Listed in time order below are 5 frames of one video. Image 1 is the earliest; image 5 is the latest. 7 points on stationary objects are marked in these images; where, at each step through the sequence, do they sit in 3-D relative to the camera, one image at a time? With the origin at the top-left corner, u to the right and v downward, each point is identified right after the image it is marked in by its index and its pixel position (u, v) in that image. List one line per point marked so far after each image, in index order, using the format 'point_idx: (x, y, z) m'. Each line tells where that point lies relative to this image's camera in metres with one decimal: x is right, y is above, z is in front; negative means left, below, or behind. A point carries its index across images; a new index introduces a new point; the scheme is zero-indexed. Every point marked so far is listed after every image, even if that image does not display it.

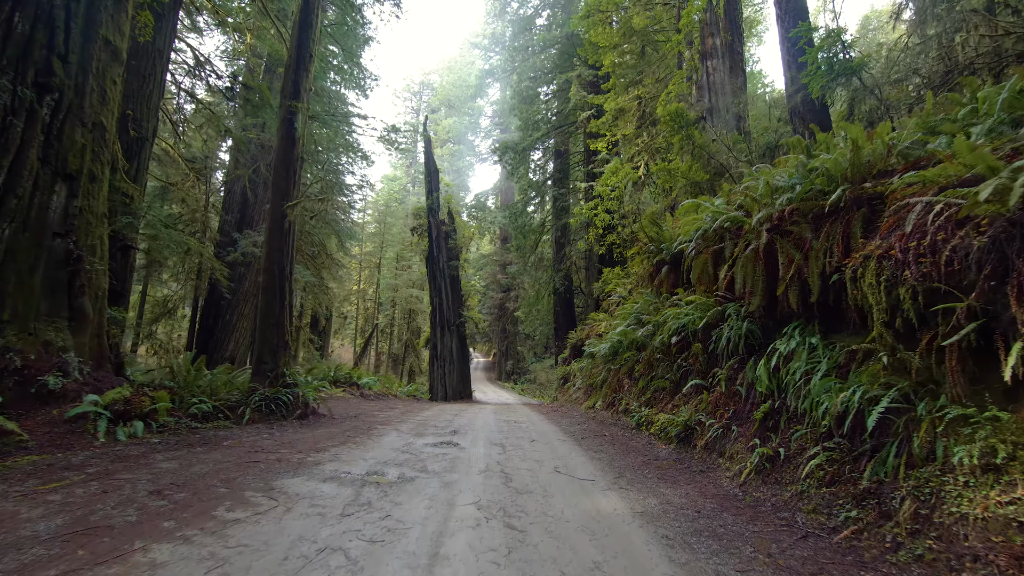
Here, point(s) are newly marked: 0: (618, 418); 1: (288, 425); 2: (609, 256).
0: (+1.6, -2.0, +7.4) m
1: (-3.0, -1.8, +6.5) m
2: (+3.3, +1.1, +16.8) m
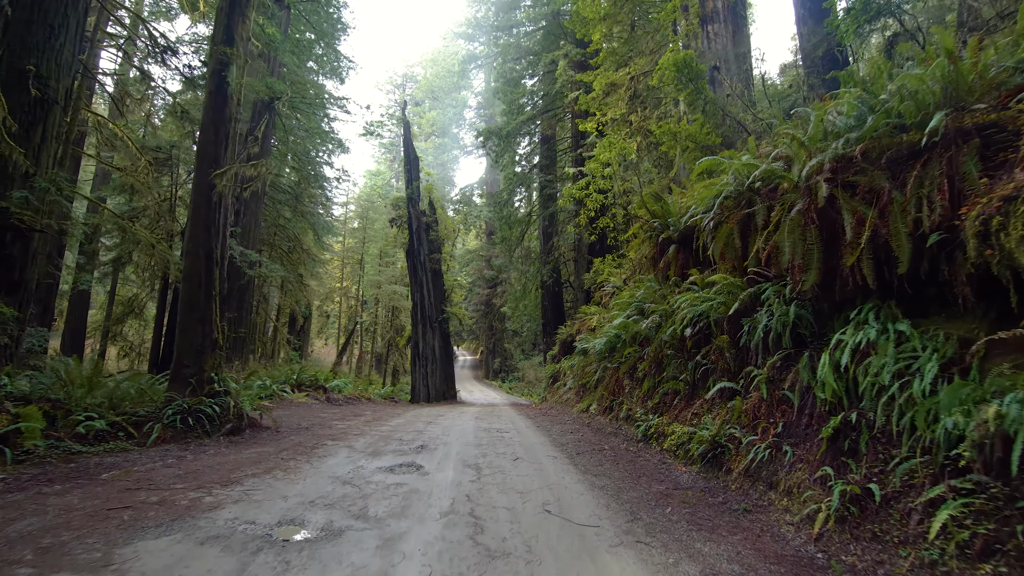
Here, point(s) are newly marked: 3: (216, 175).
0: (+1.4, -1.8, +6.2) m
1: (-3.2, -1.7, +5.2) m
2: (+2.8, +1.3, +15.7) m
3: (-3.7, +1.4, +6.1) m
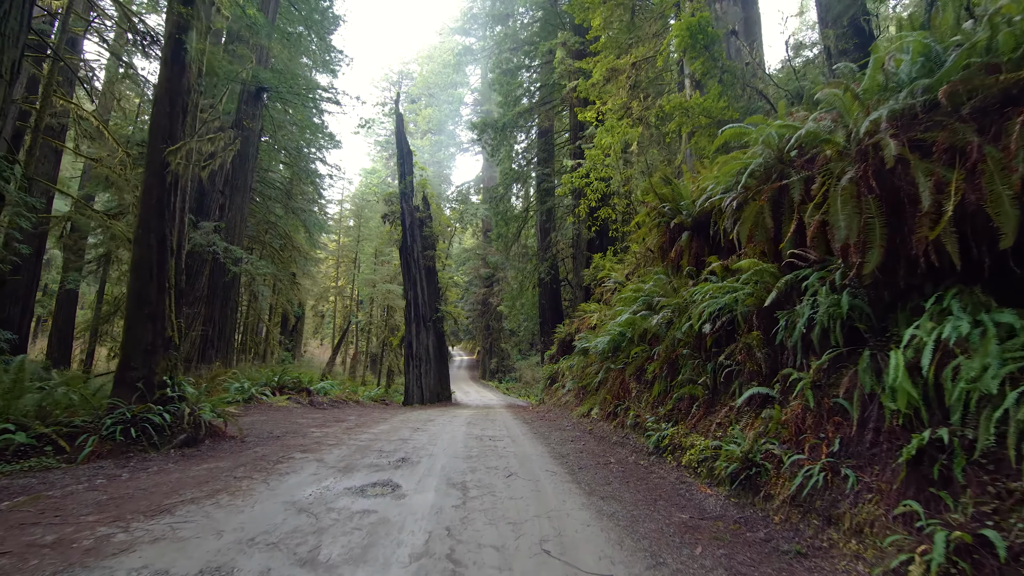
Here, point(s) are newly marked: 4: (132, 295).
0: (+1.3, -1.7, +5.5) m
1: (-3.3, -1.6, +4.5) m
2: (+2.7, +1.4, +15.0) m
3: (-3.8, +1.5, +5.4) m
4: (-4.0, -0.1, +5.2) m
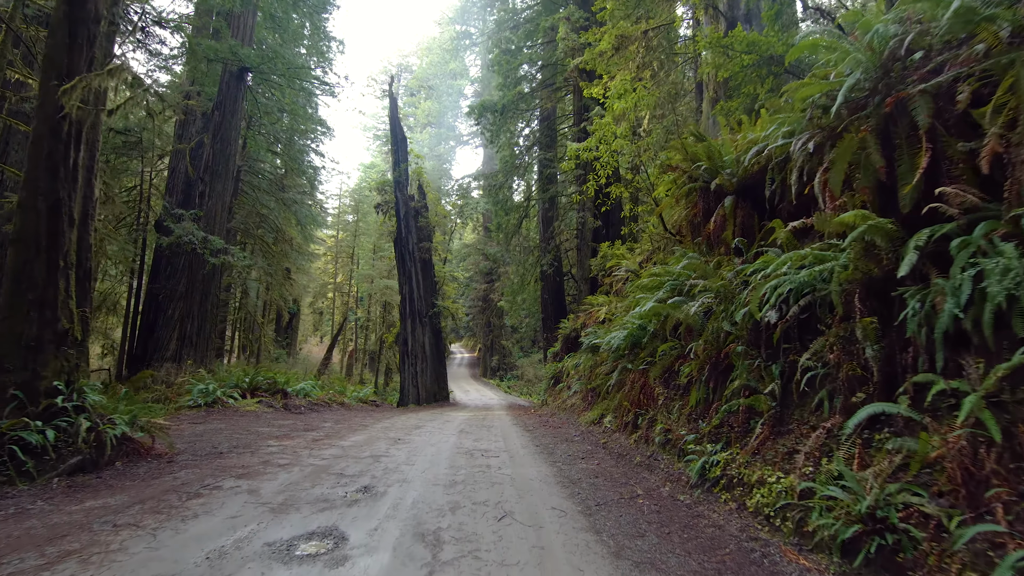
0: (+1.2, -1.5, +4.3) m
1: (-3.3, -1.4, +3.3) m
2: (+2.7, +1.7, +13.8) m
3: (-3.8, +1.7, +4.2) m
4: (-4.1, +0.1, +4.0) m
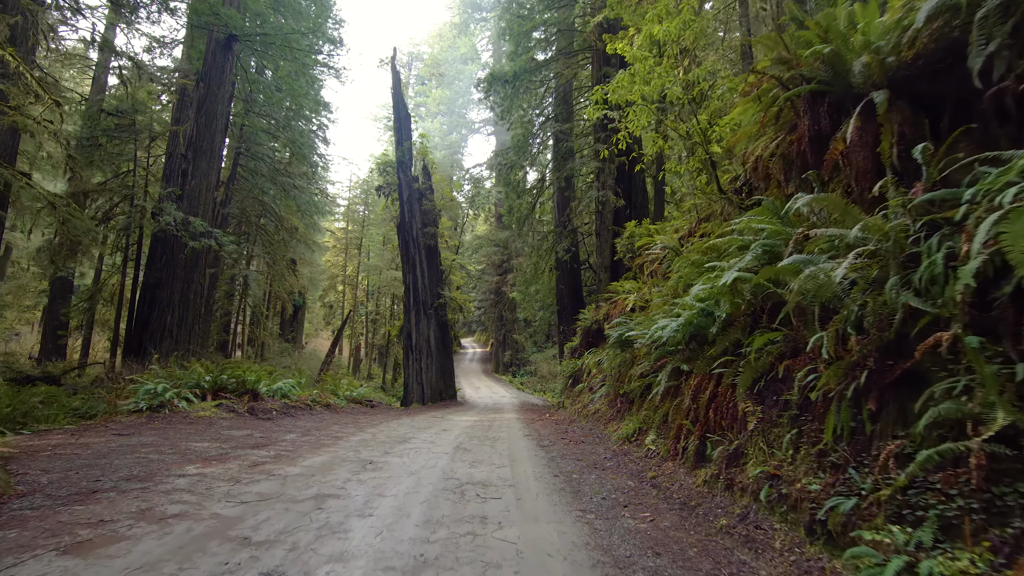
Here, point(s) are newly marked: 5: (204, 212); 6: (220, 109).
0: (+1.3, -1.3, +2.6) m
1: (-3.3, -1.2, +1.6) m
2: (+3.0, +2.0, +12.0) m
3: (-3.8, +1.9, +2.5) m
4: (-4.0, +0.4, +2.4) m
5: (-8.5, +2.1, +13.0) m
6: (-7.9, +4.9, +12.9) m
